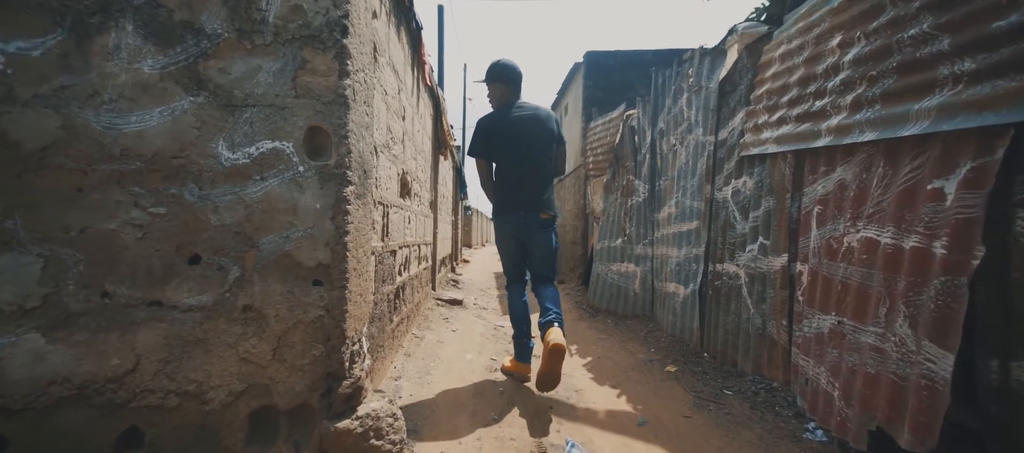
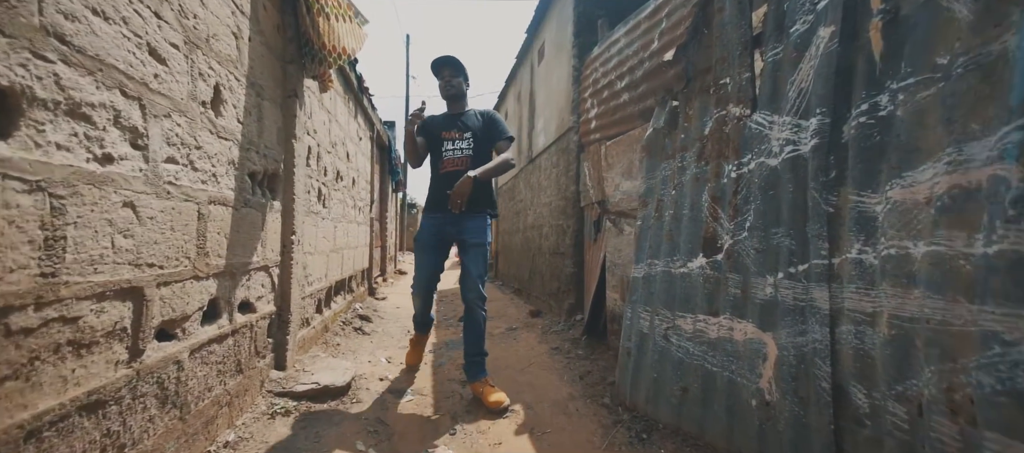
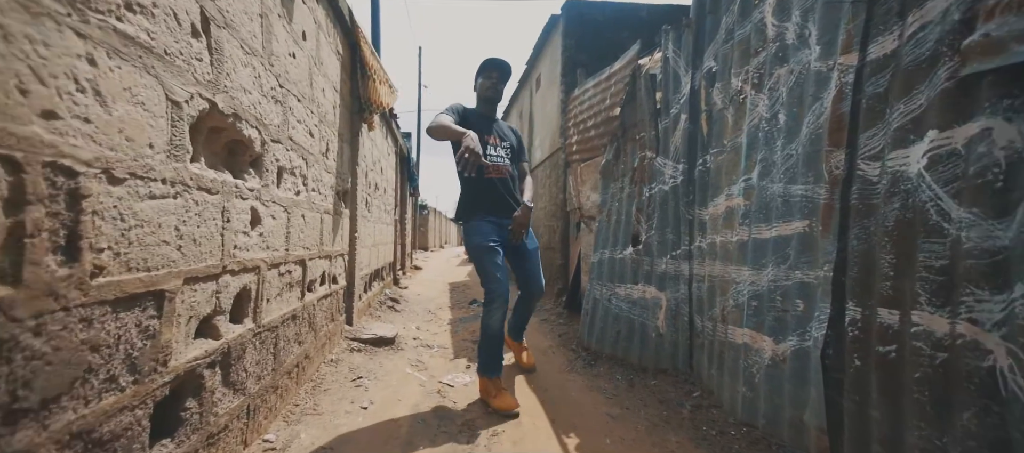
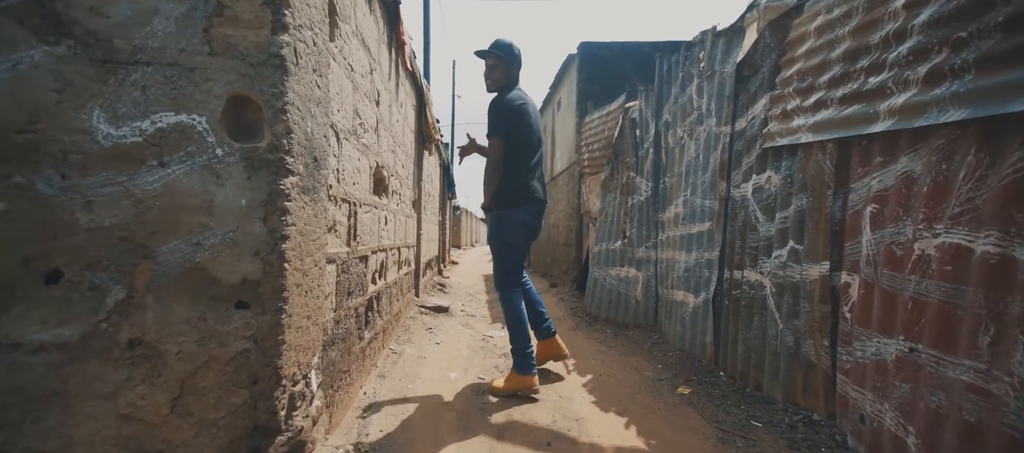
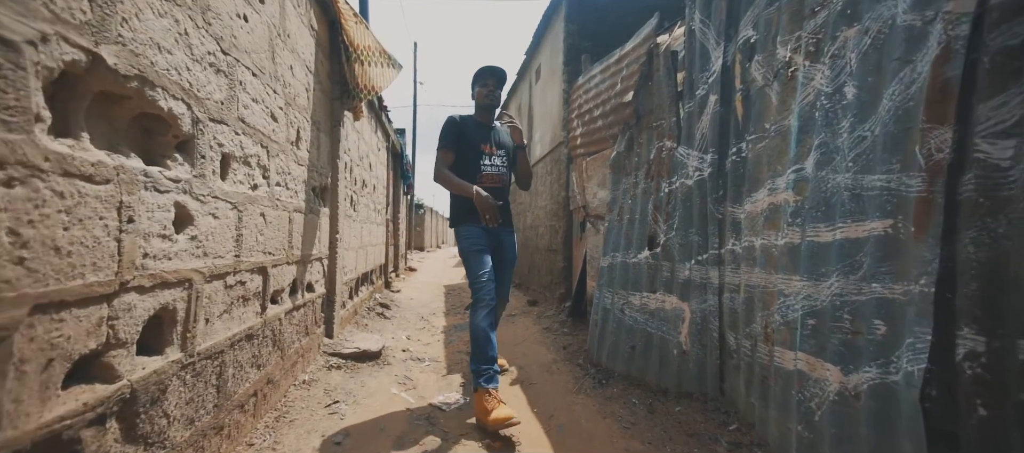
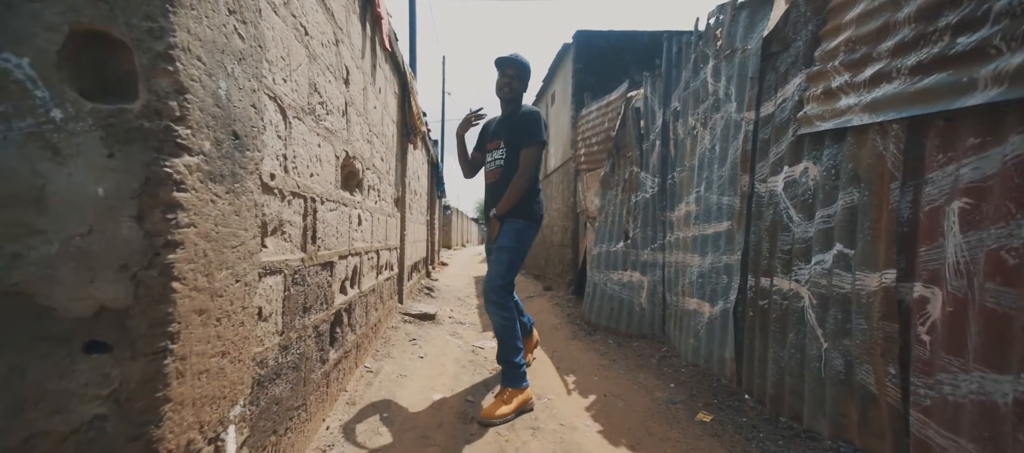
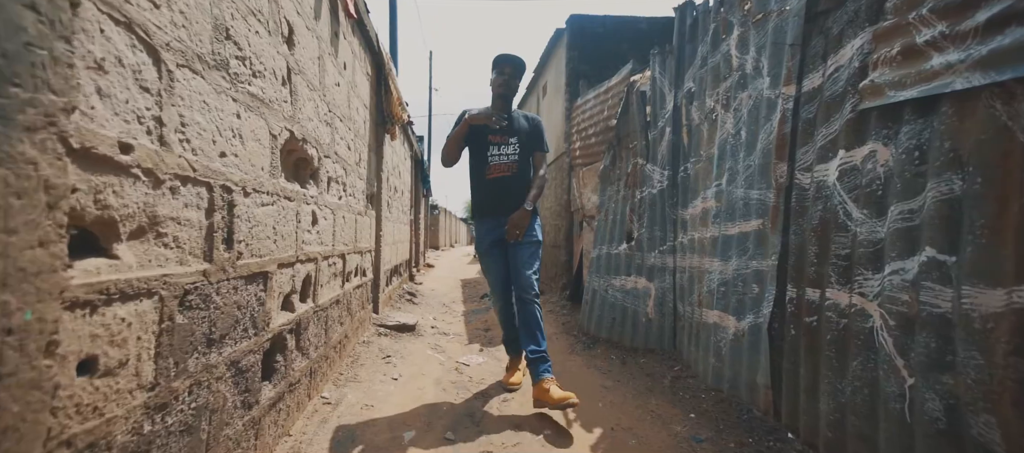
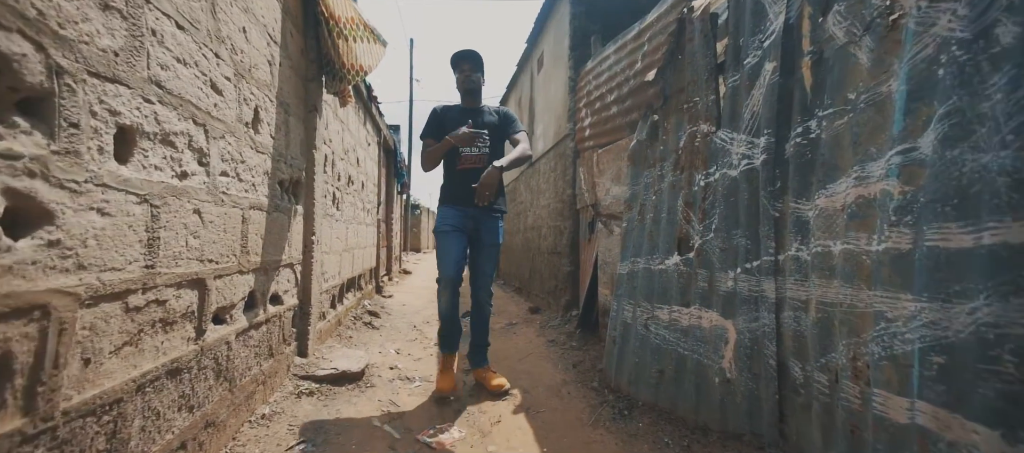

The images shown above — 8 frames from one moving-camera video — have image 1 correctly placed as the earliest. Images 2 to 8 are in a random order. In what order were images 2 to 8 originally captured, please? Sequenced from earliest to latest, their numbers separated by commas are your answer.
4, 6, 7, 3, 5, 8, 2
